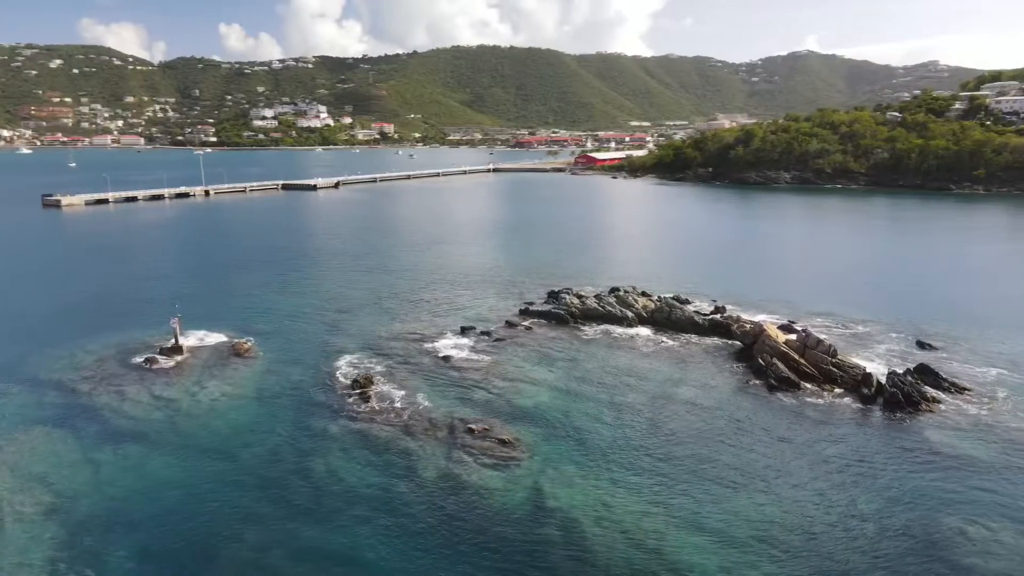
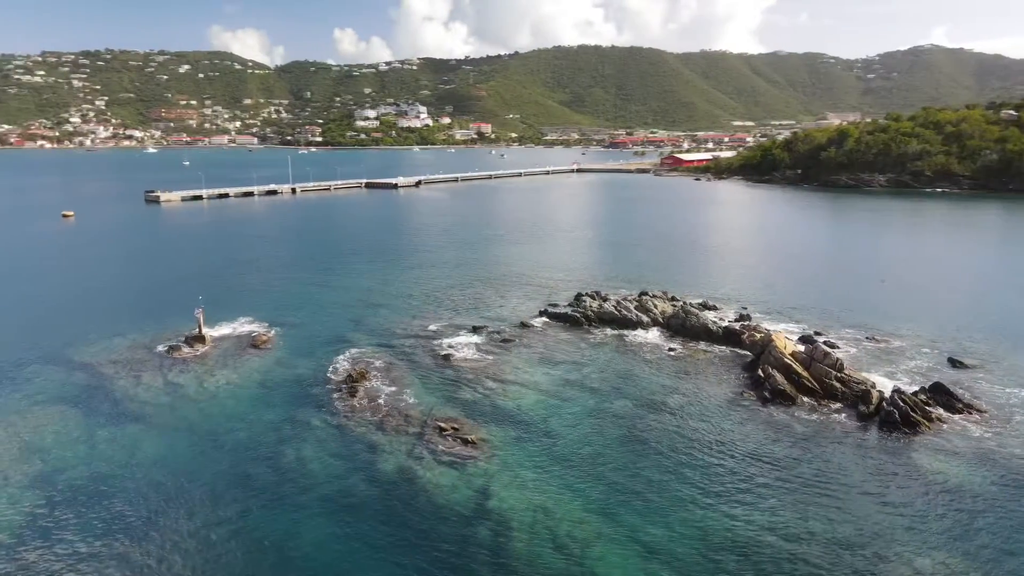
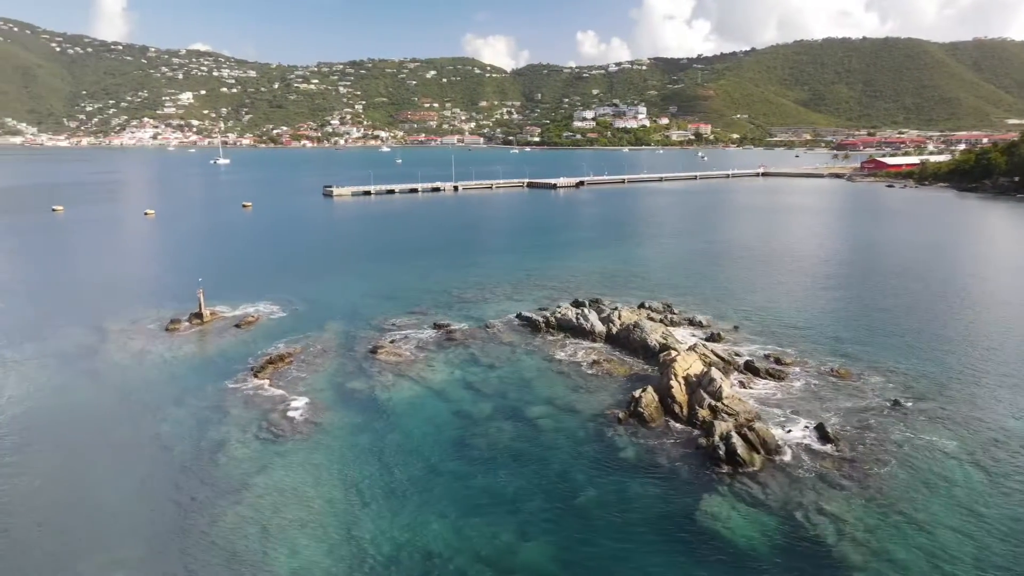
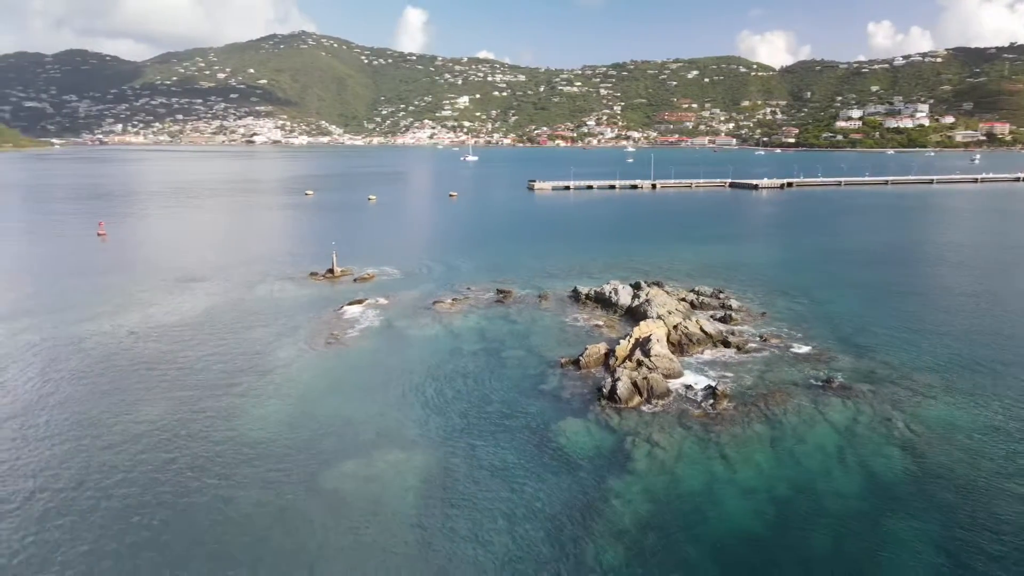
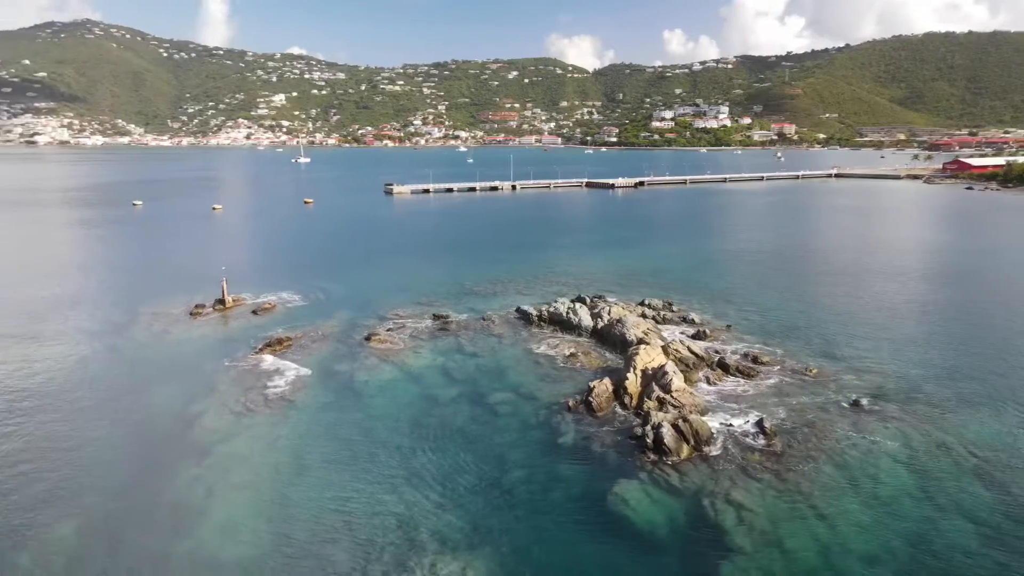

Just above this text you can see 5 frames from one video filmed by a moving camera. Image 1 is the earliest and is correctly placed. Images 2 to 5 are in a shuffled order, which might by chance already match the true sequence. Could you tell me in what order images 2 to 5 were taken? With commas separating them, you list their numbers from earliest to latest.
2, 3, 5, 4
